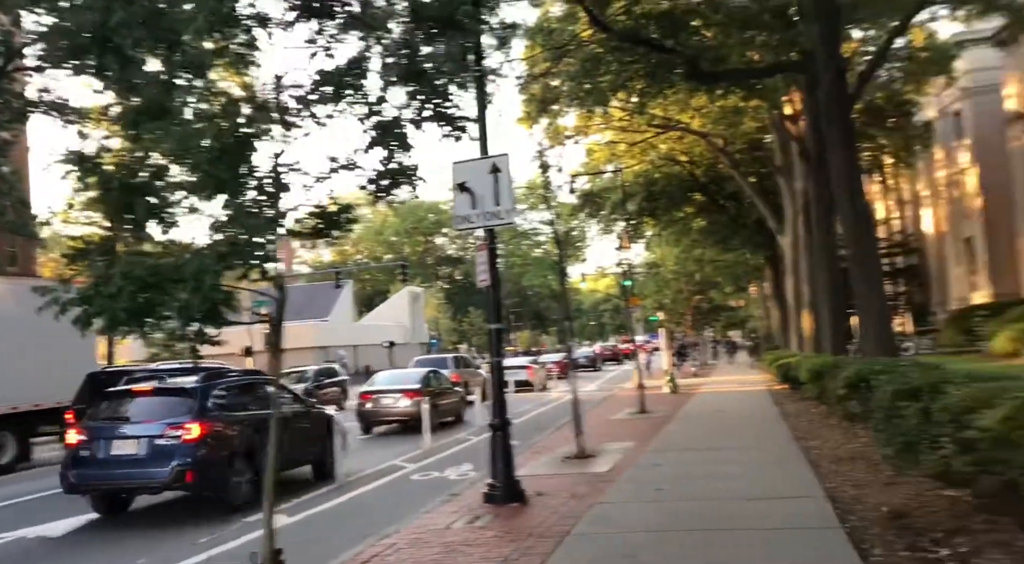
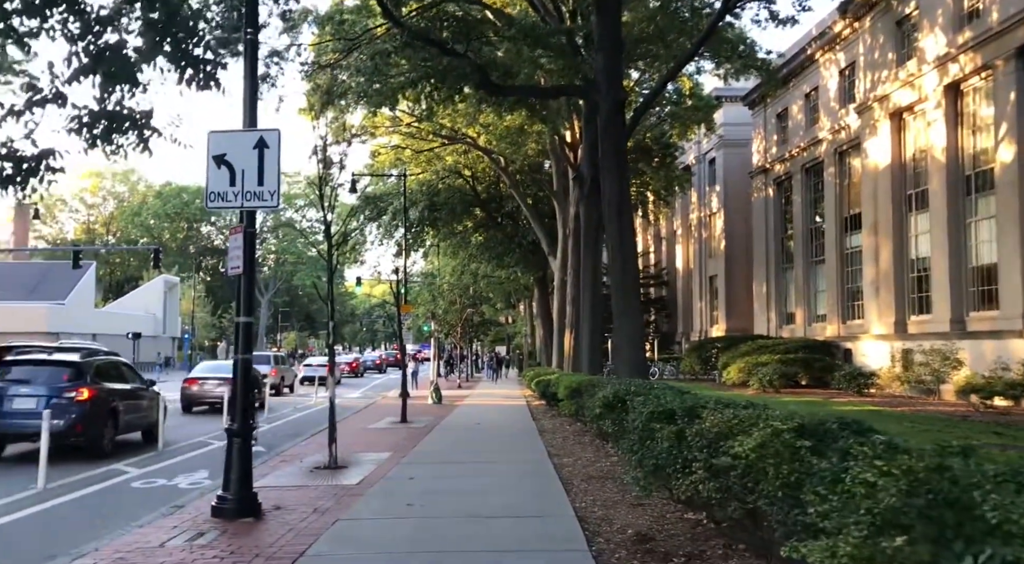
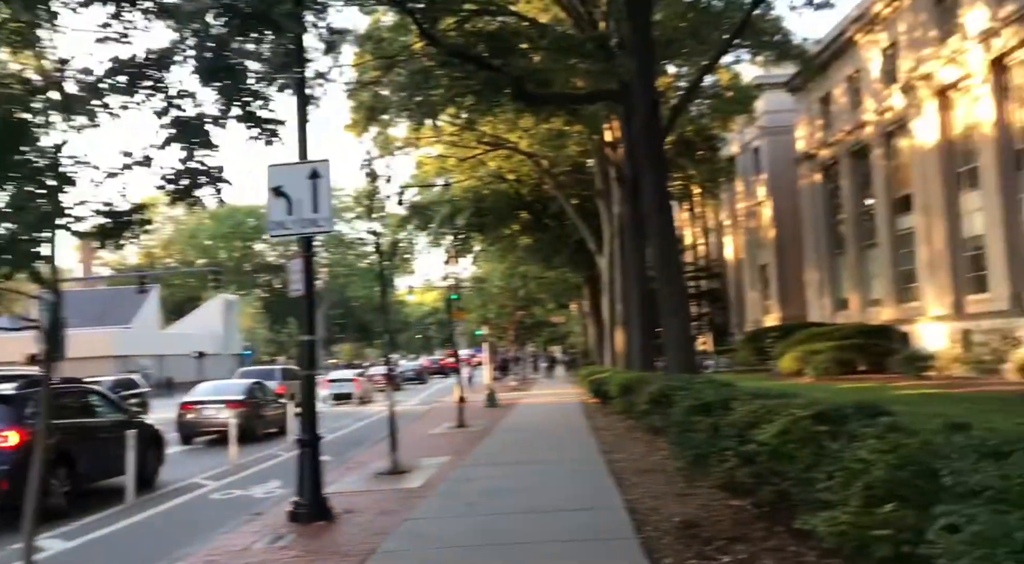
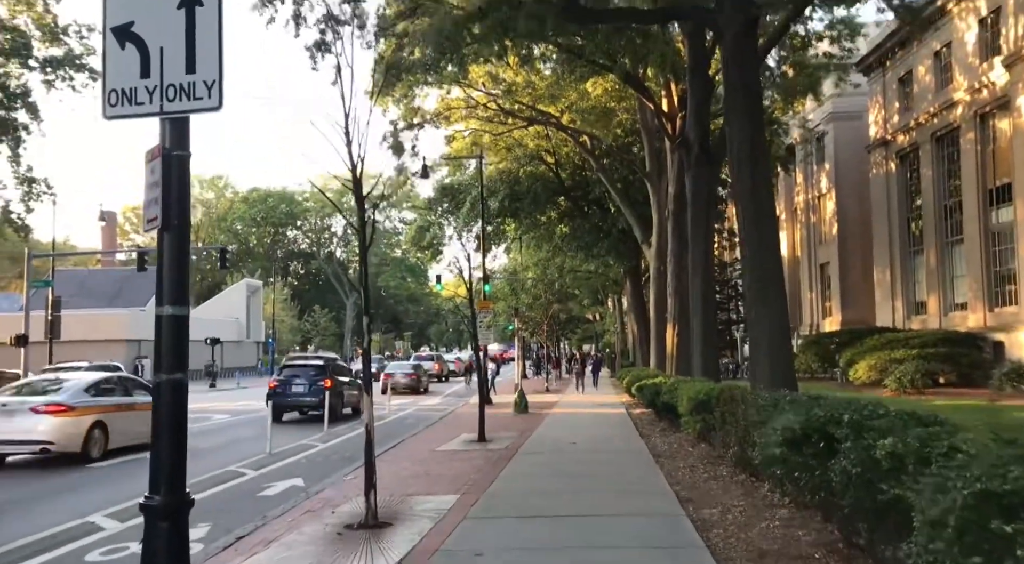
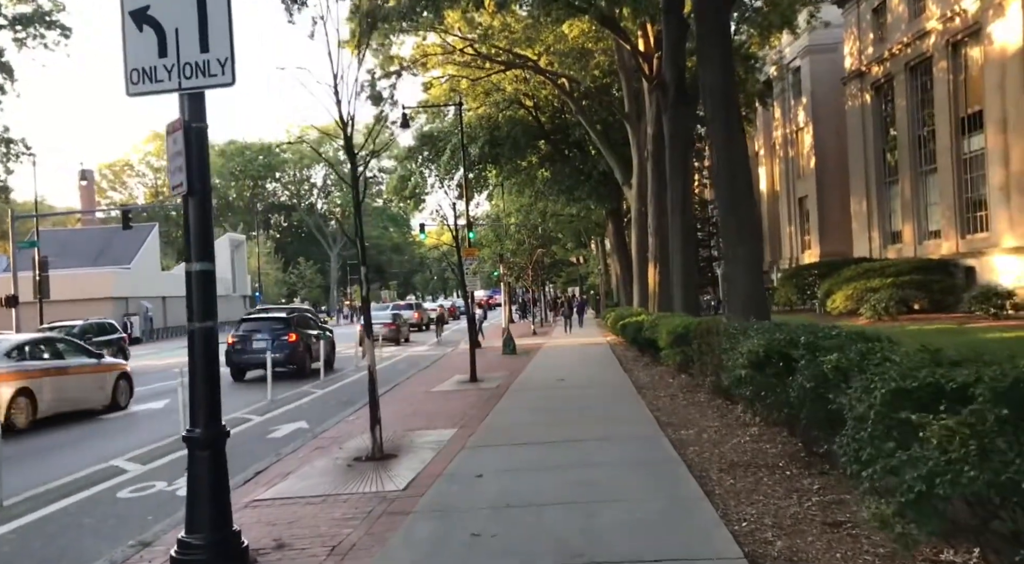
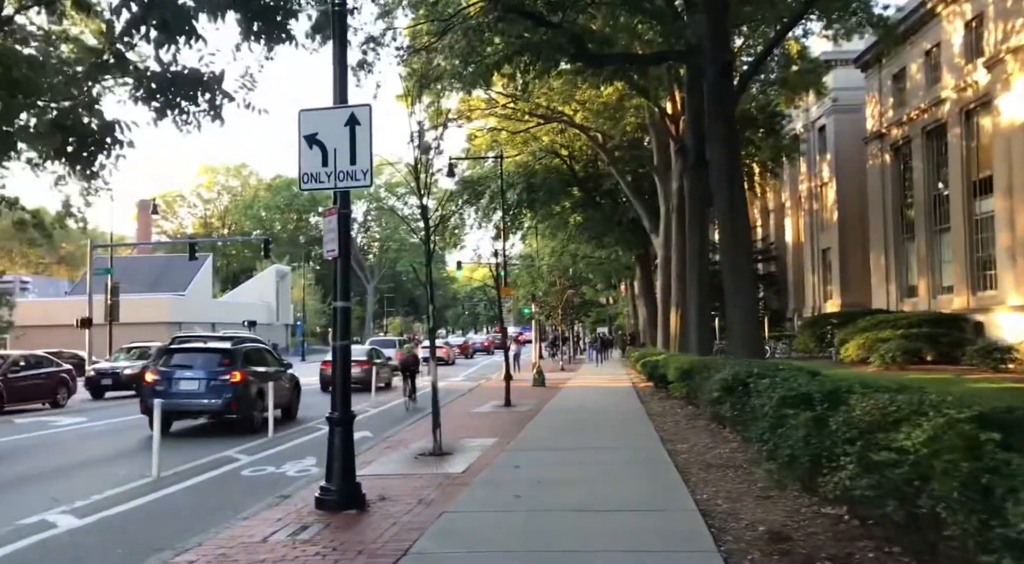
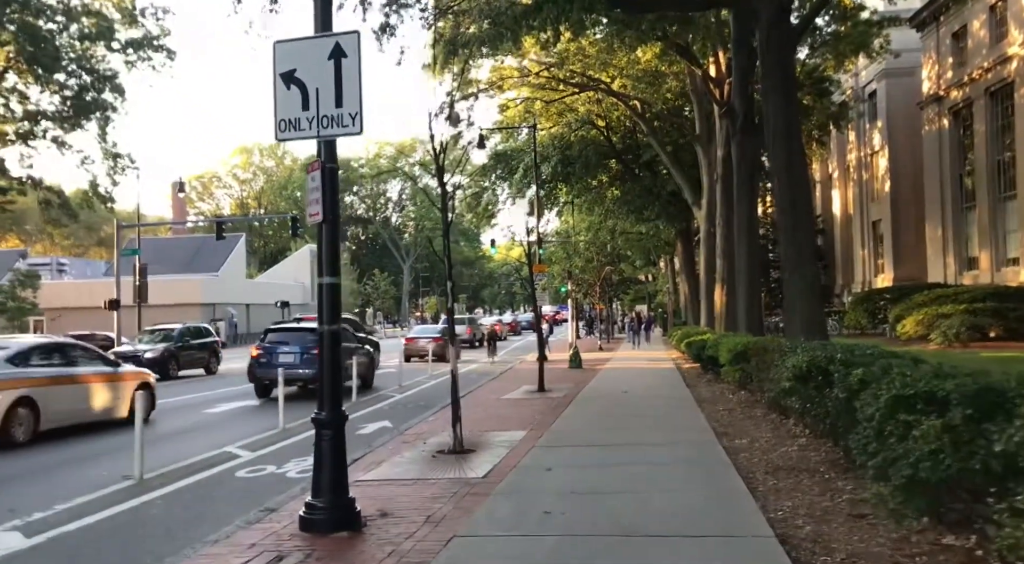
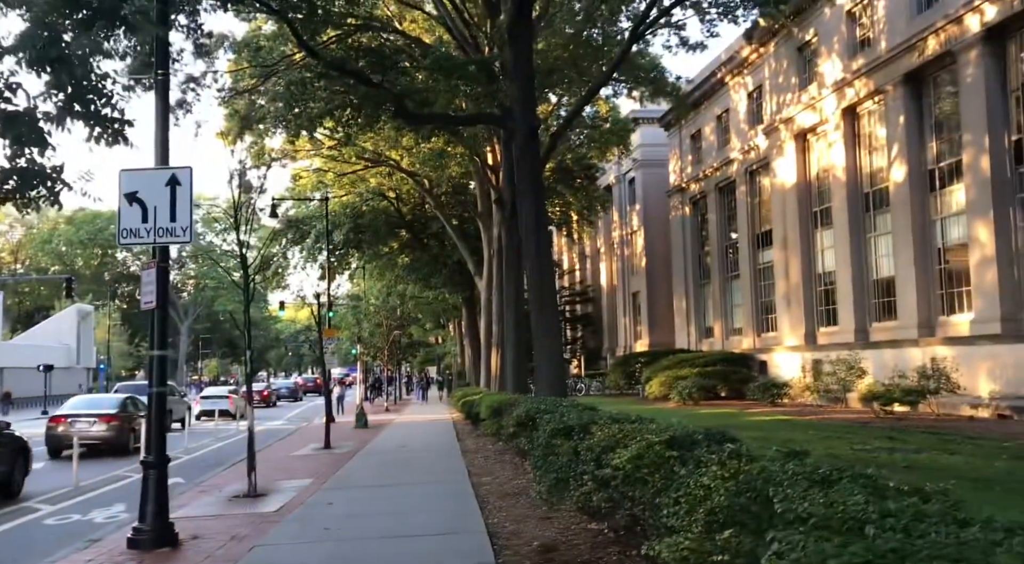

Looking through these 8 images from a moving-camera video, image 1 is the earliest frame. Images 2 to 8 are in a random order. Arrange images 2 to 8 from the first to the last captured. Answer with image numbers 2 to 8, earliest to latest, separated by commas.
3, 8, 2, 6, 7, 5, 4
